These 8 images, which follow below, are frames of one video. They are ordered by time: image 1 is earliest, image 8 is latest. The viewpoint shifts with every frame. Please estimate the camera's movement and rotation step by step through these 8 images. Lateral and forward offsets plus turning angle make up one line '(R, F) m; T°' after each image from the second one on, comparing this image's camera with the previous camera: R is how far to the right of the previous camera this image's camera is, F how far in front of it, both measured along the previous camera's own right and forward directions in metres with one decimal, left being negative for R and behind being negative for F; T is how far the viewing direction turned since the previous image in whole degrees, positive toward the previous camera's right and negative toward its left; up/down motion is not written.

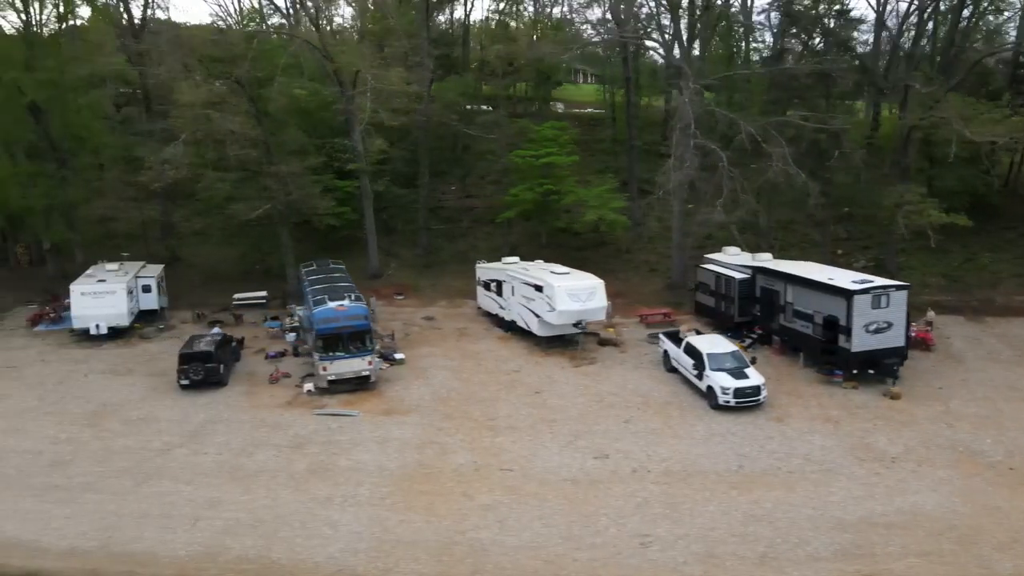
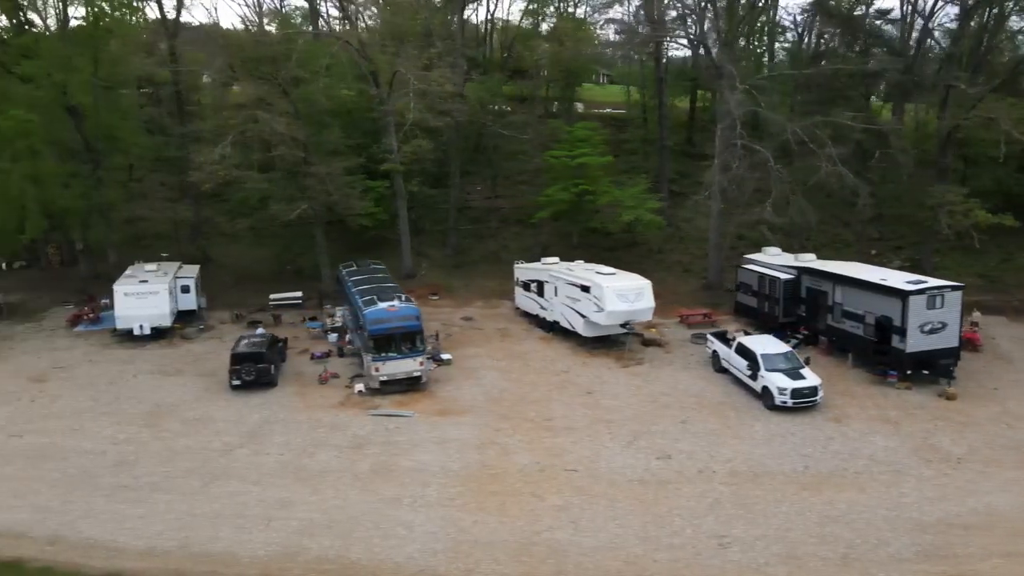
(-1.0, 0.0) m; 0°
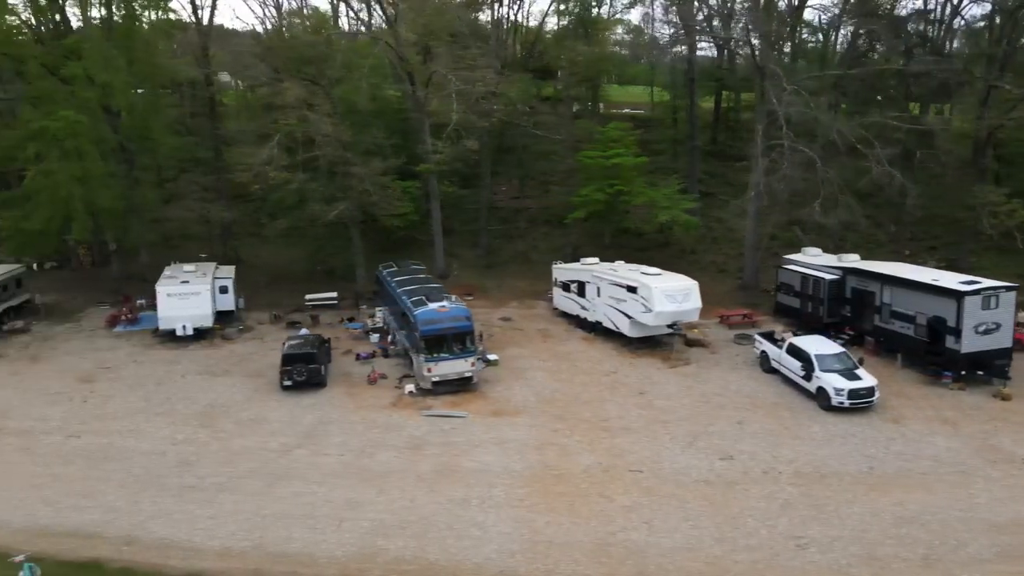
(-1.0, 0.0) m; 0°
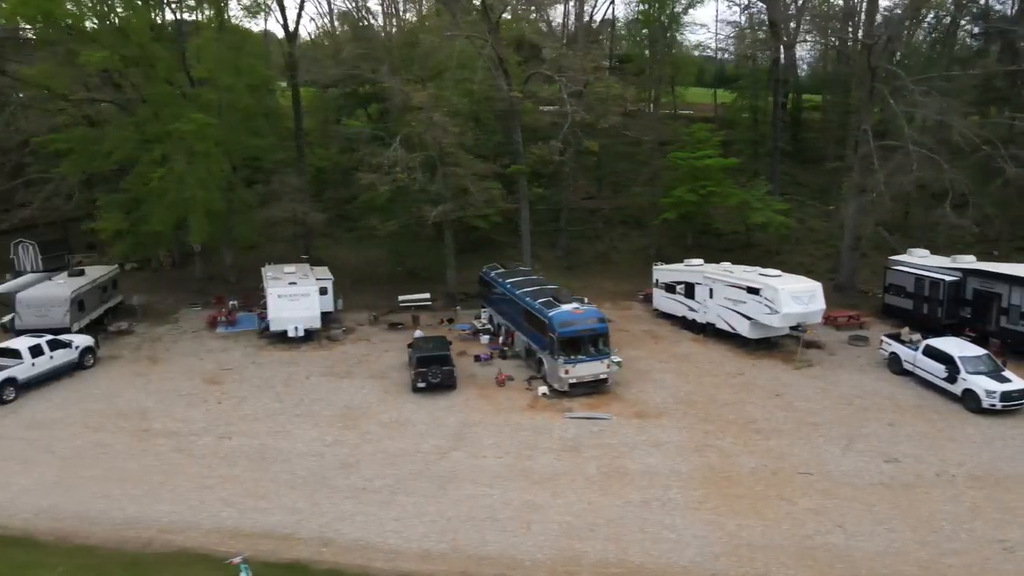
(-2.6, 0.0) m; -1°
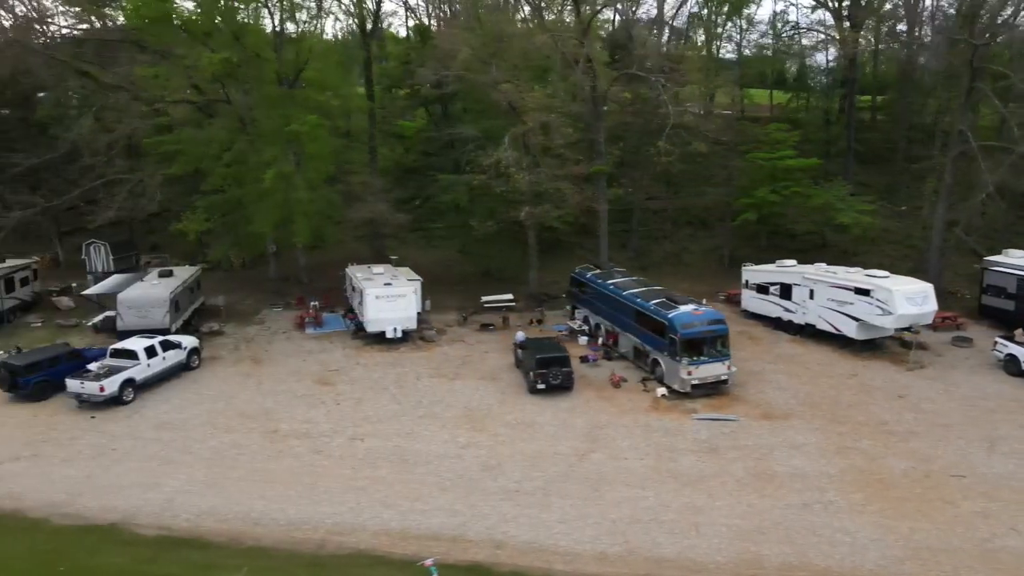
(-2.3, 0.0) m; 0°
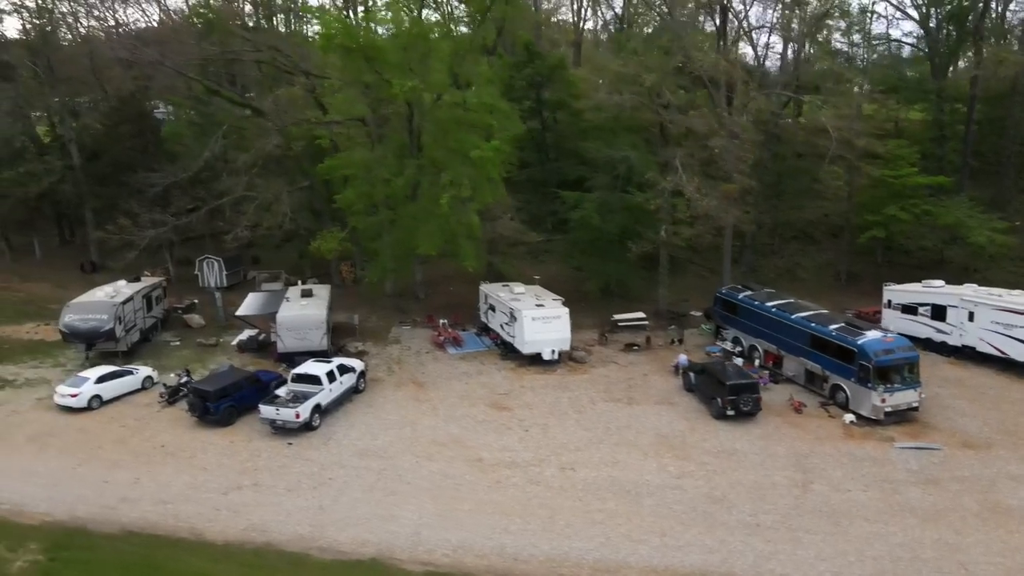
(-3.7, -0.1) m; -1°
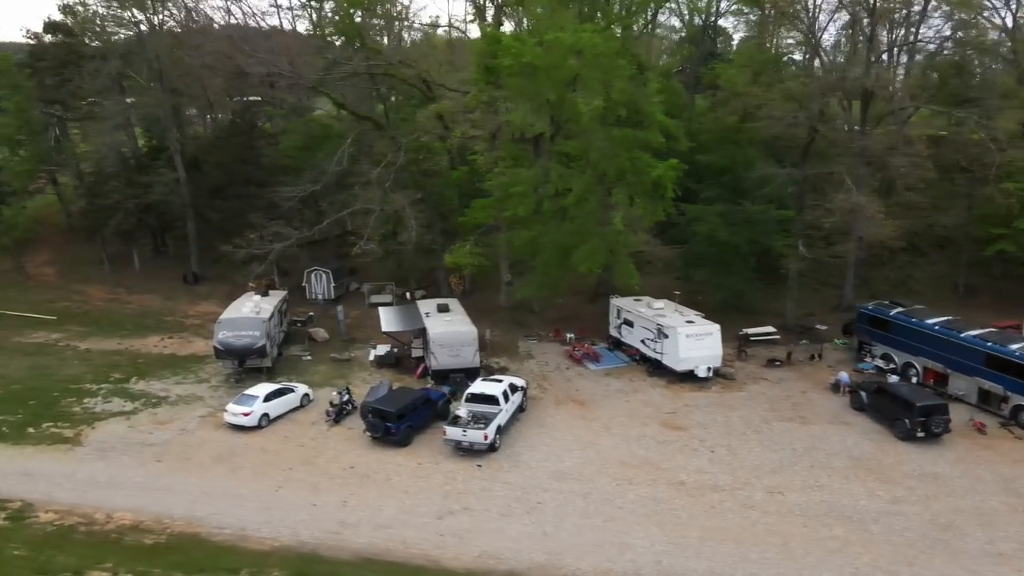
(-3.7, +0.1) m; -1°
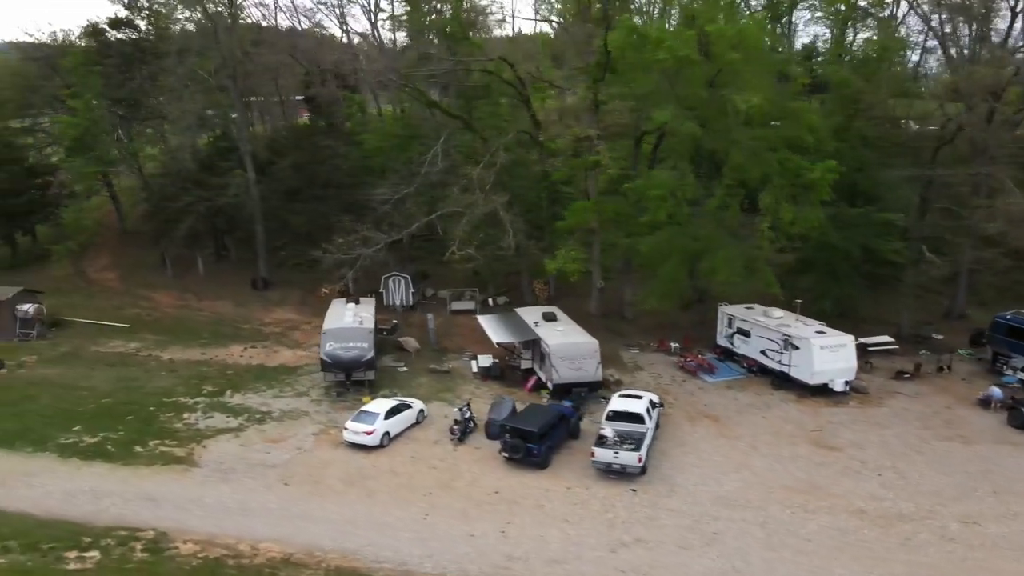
(-2.8, +1.3) m; 0°
